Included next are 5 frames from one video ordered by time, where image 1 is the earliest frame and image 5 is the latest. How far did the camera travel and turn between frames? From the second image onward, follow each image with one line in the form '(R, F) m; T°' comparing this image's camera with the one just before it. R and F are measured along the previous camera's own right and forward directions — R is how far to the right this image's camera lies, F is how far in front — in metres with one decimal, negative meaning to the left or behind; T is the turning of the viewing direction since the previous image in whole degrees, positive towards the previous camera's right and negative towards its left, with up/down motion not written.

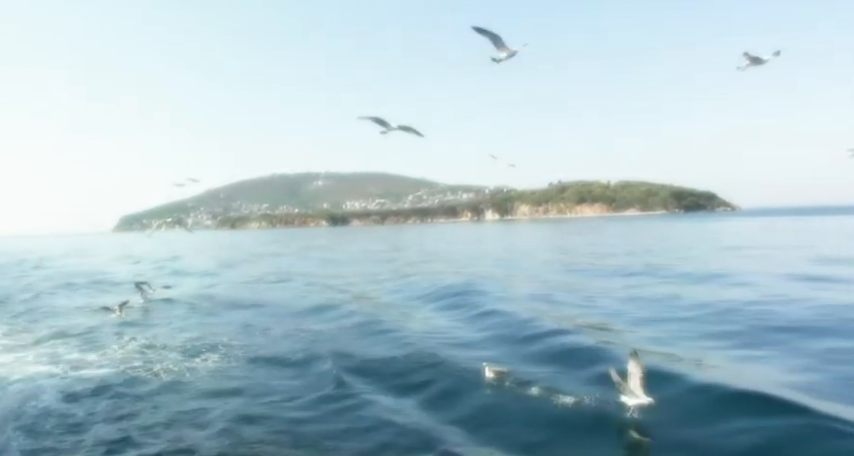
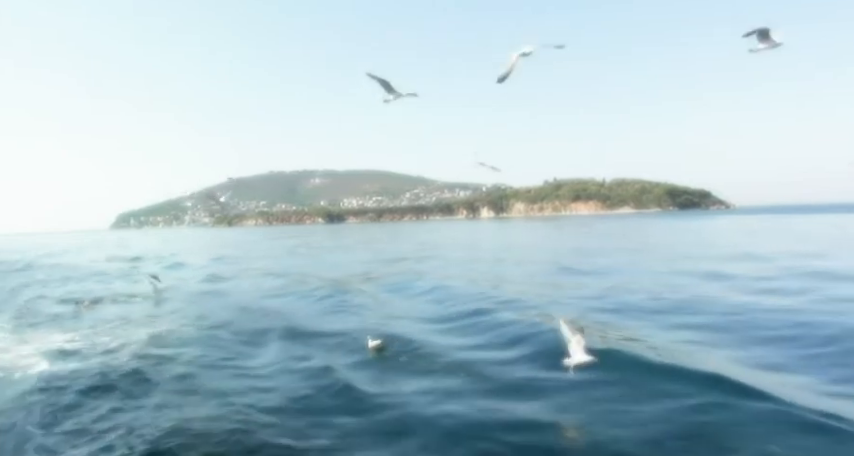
(+0.6, -1.1) m; 0°
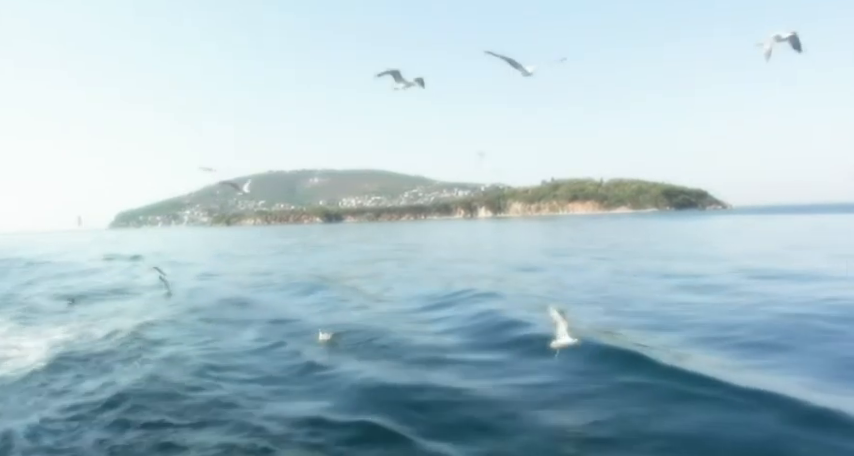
(+0.4, -0.6) m; 0°
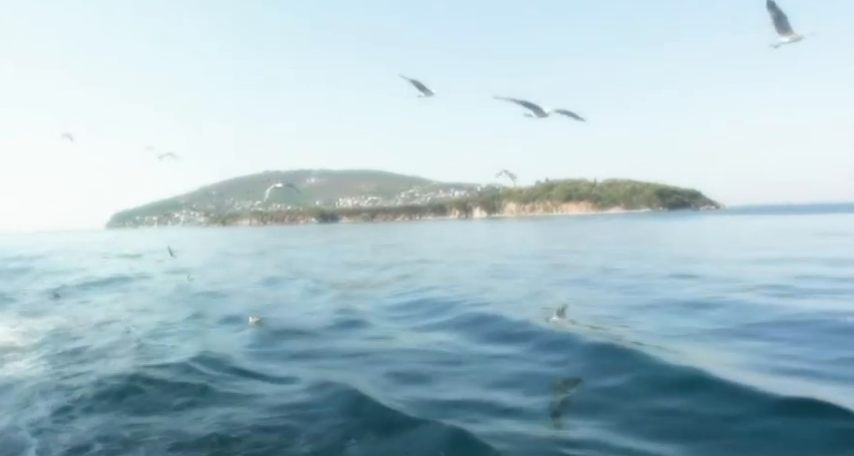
(+0.6, -1.1) m; 0°
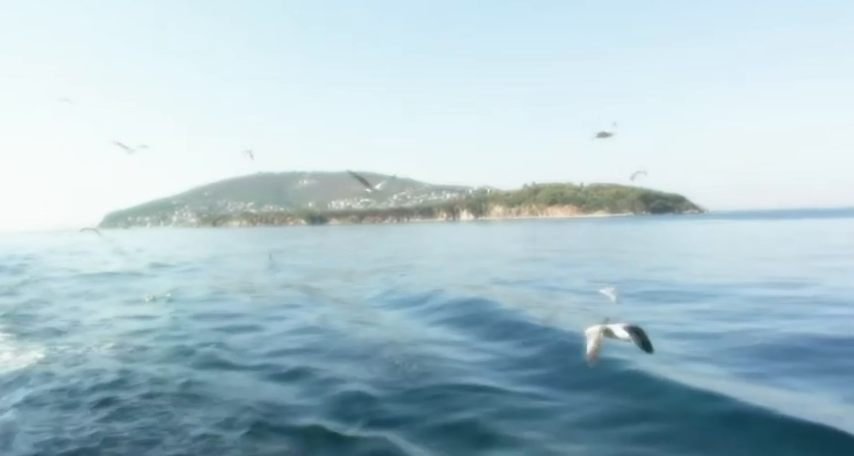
(+1.7, -2.9) m; +1°
